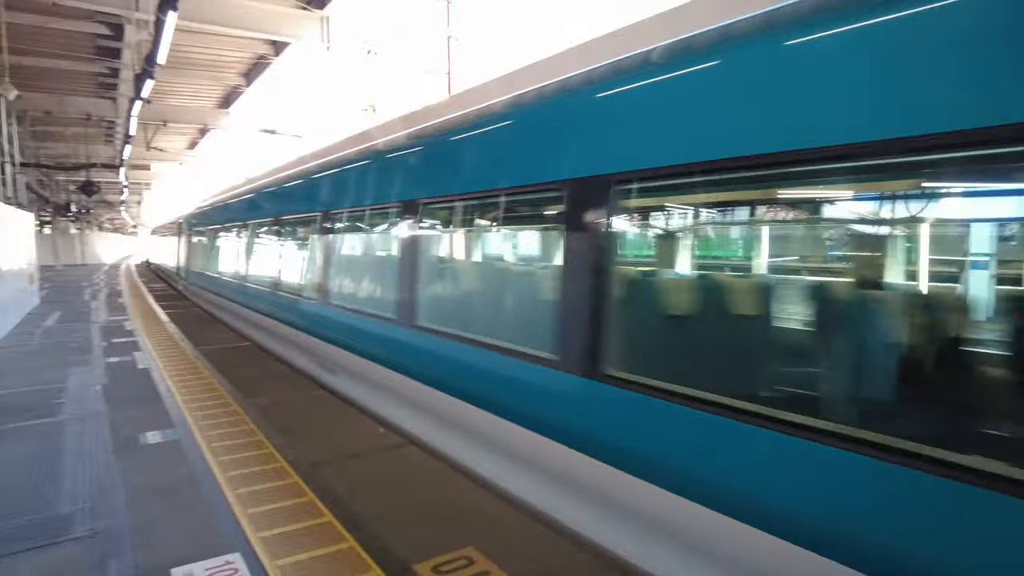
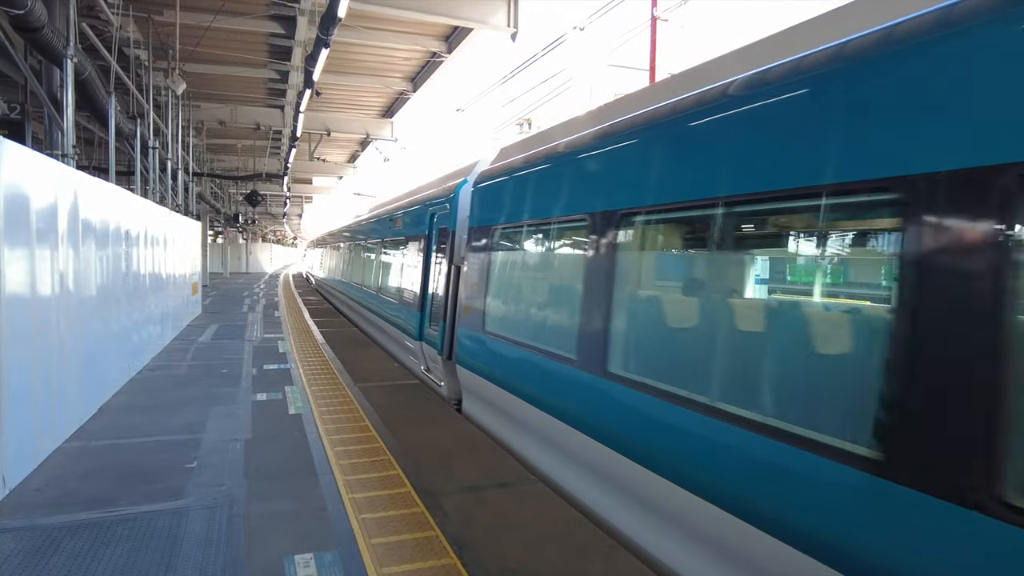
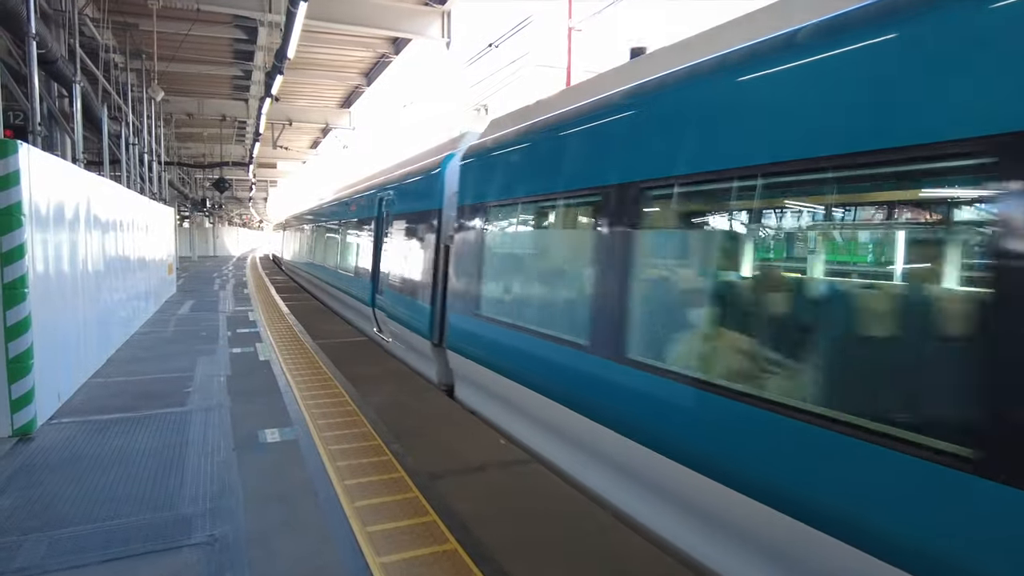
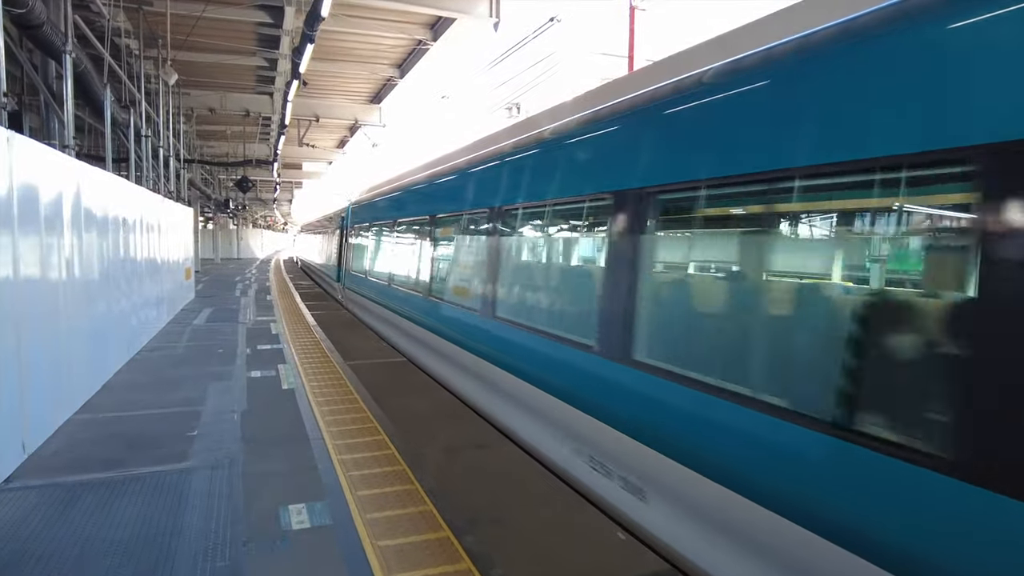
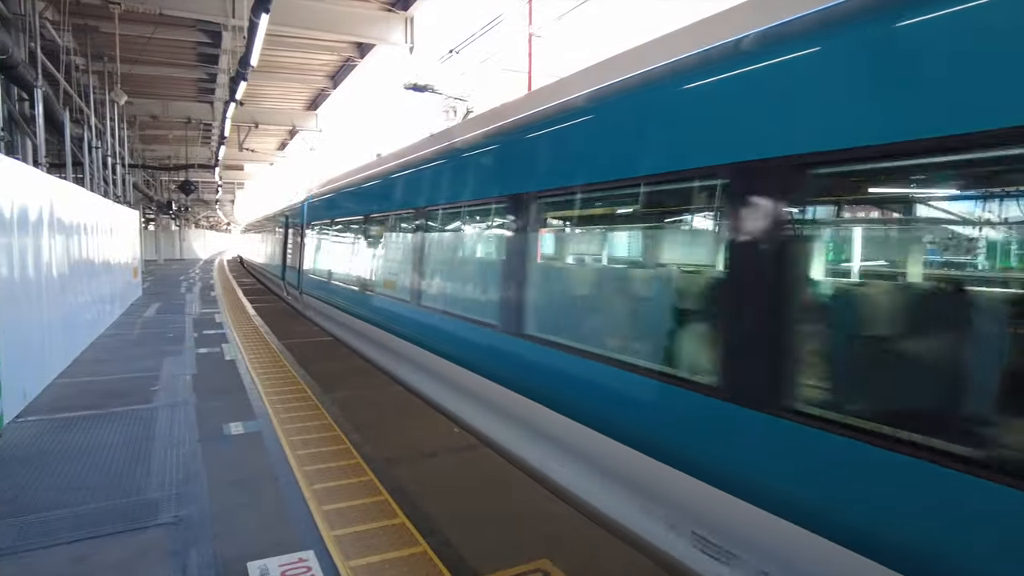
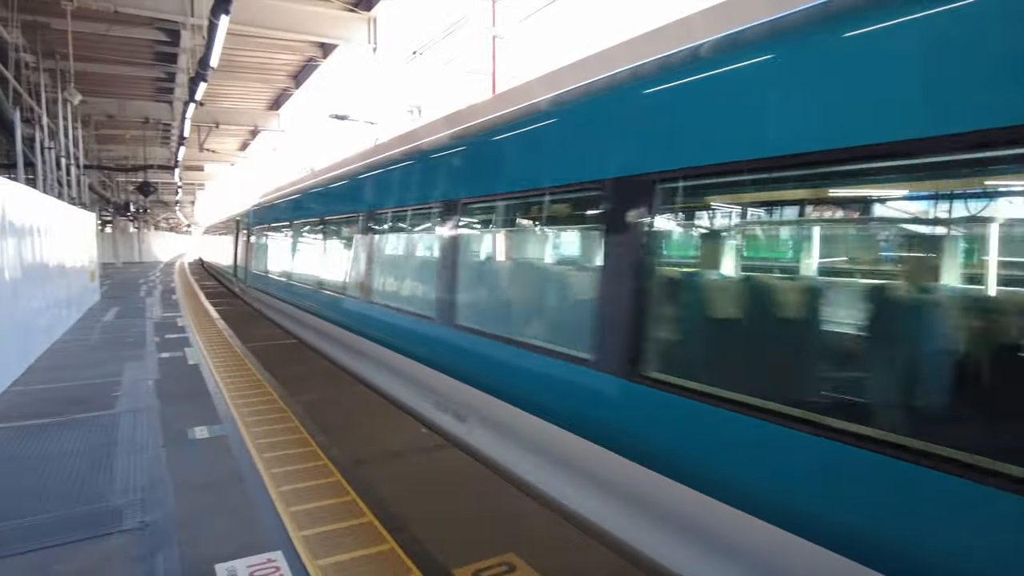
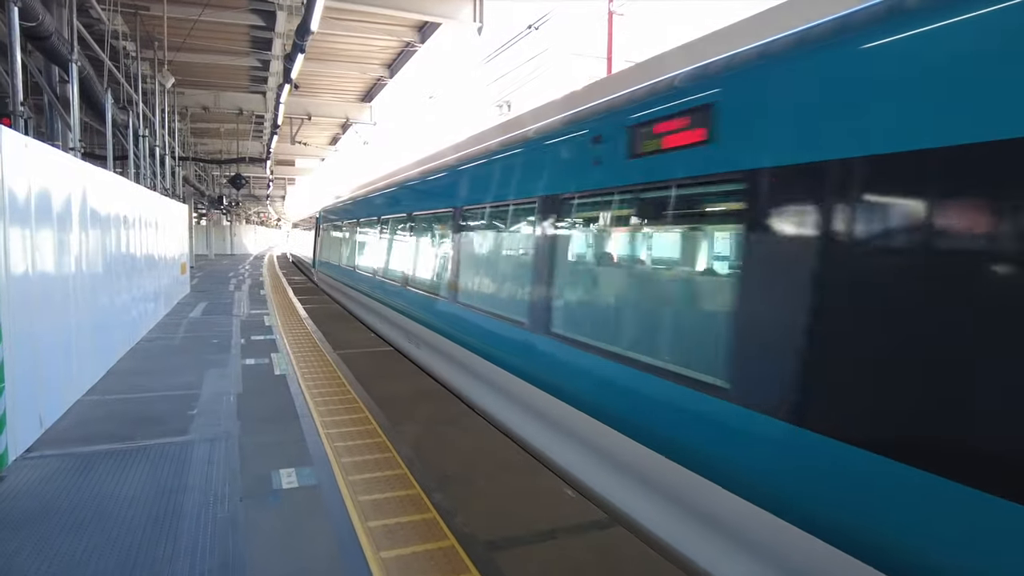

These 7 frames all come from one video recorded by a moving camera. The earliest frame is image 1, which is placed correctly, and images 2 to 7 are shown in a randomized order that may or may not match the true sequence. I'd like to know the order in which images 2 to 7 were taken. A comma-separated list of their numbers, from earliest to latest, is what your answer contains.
6, 5, 3, 7, 4, 2
